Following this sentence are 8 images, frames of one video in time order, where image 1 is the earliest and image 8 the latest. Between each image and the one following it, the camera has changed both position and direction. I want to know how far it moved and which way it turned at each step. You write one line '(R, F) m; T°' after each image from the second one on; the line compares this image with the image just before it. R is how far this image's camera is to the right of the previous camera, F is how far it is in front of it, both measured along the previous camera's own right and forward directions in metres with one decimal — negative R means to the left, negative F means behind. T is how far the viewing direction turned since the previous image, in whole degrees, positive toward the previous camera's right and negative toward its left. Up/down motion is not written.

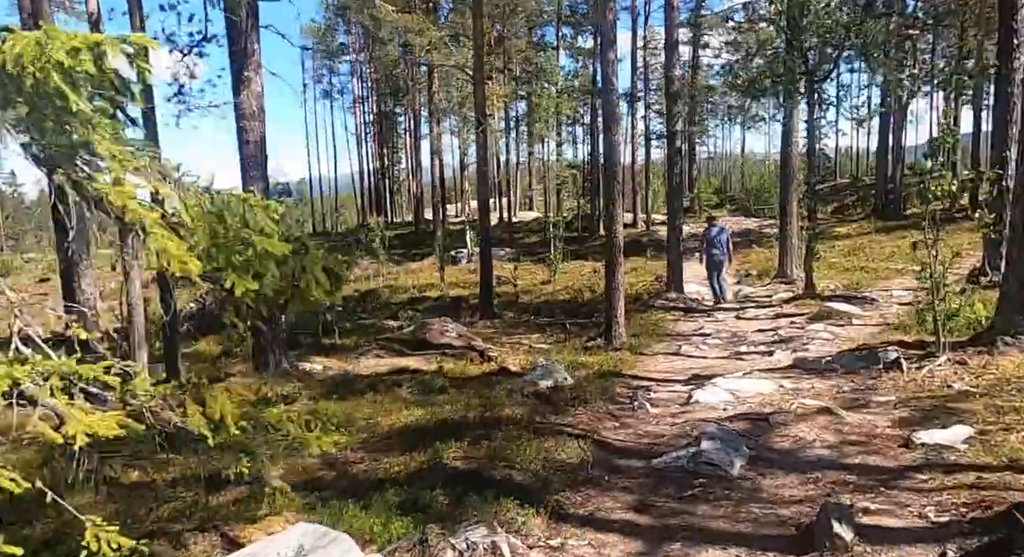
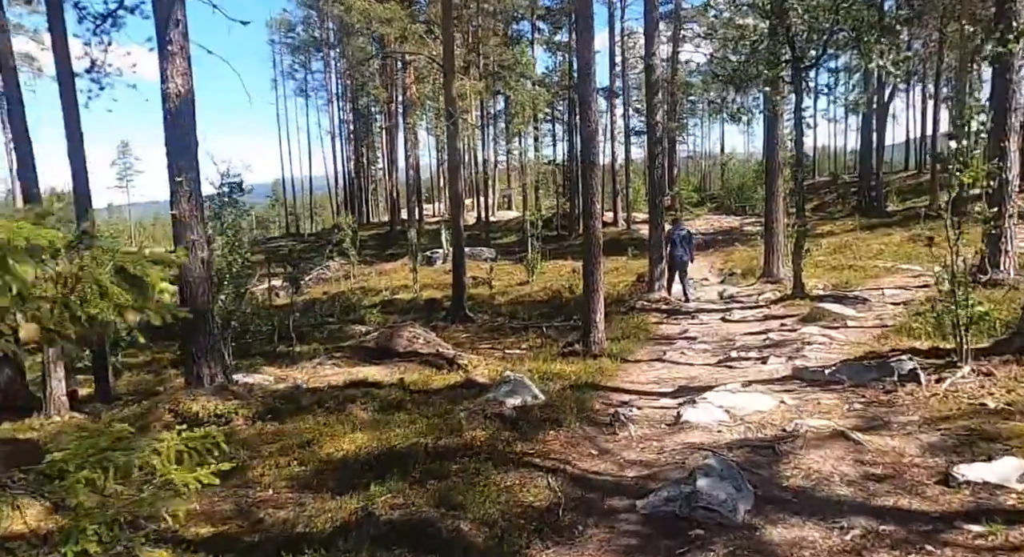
(+0.2, +1.0) m; +1°
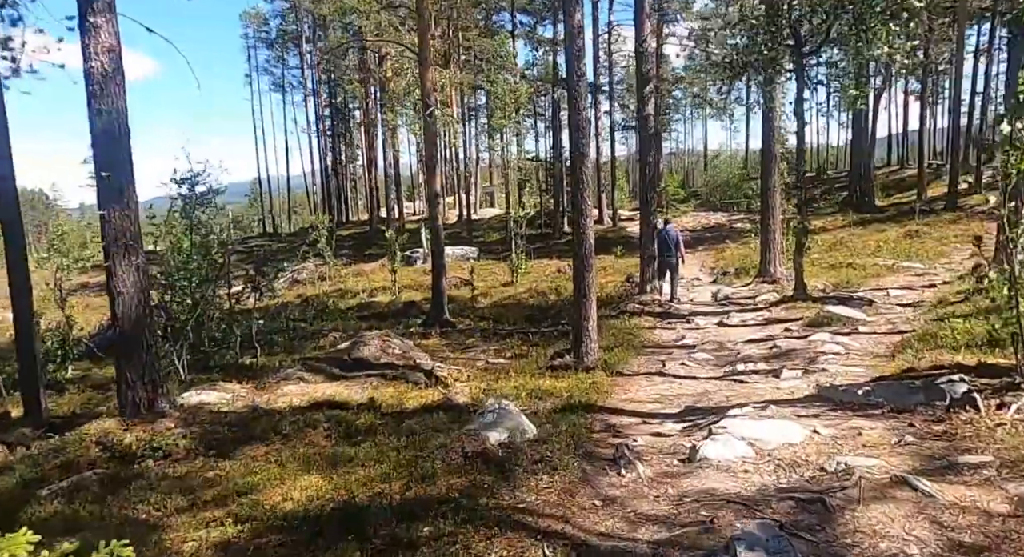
(0.0, +1.0) m; +1°
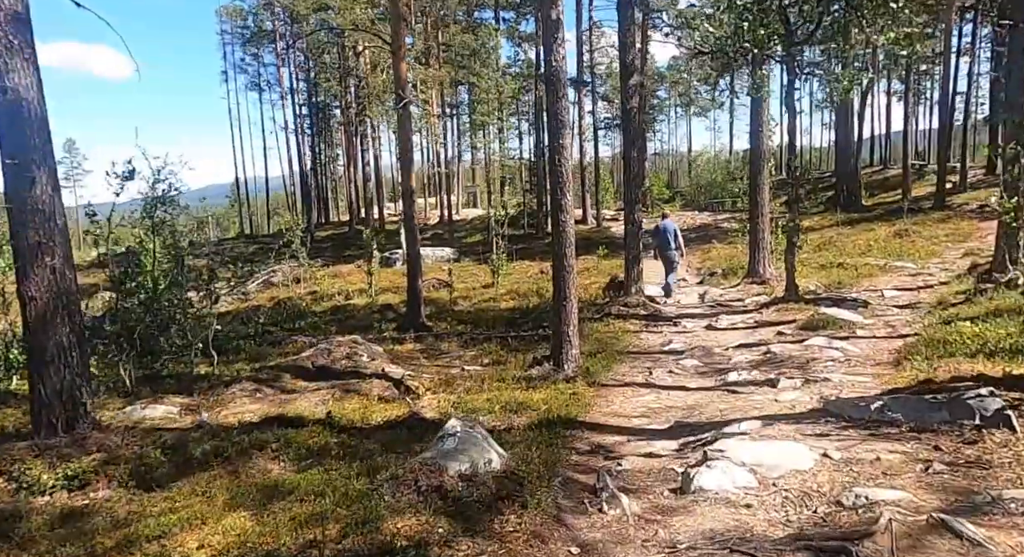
(+0.1, +0.8) m; +1°
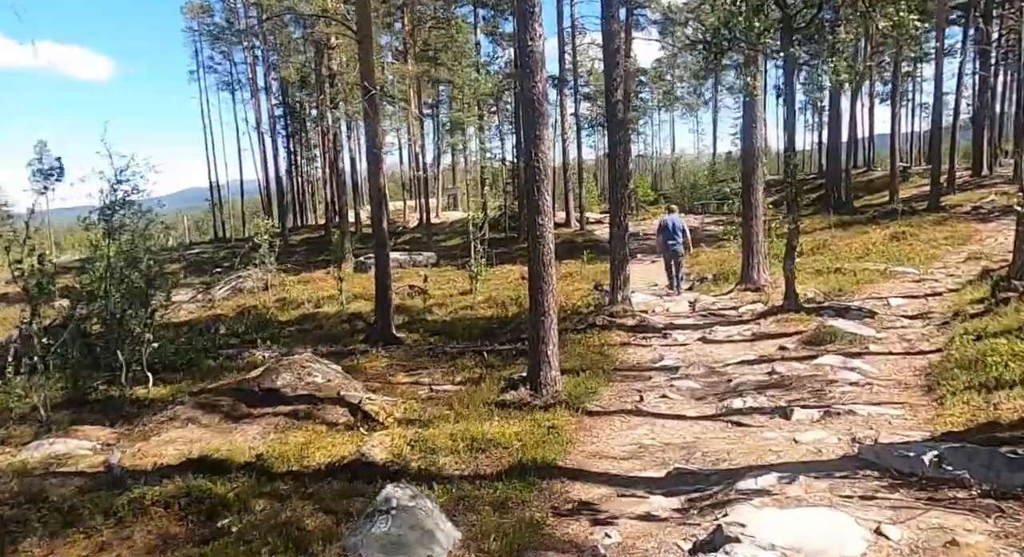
(+0.1, +1.2) m; +1°
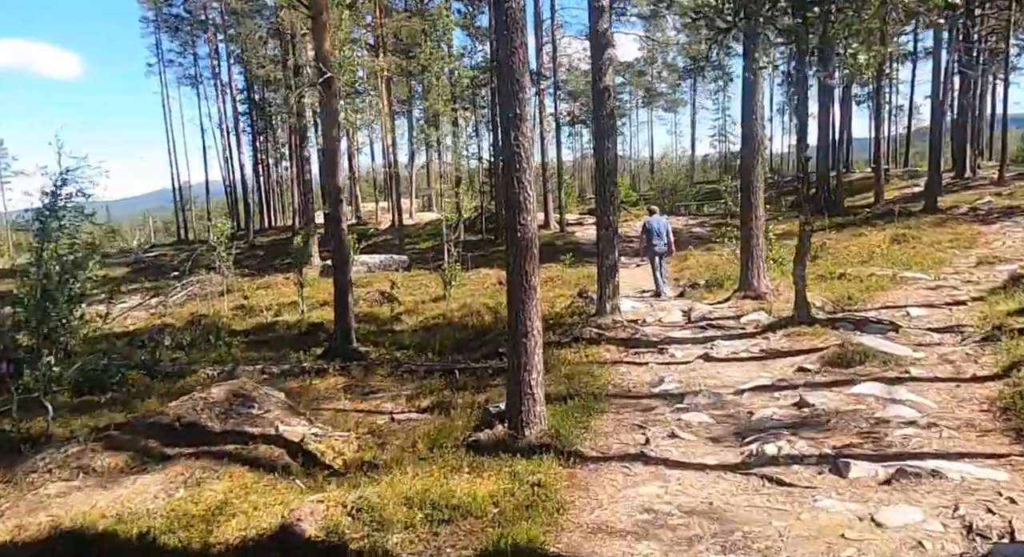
(0.0, +1.6) m; +2°
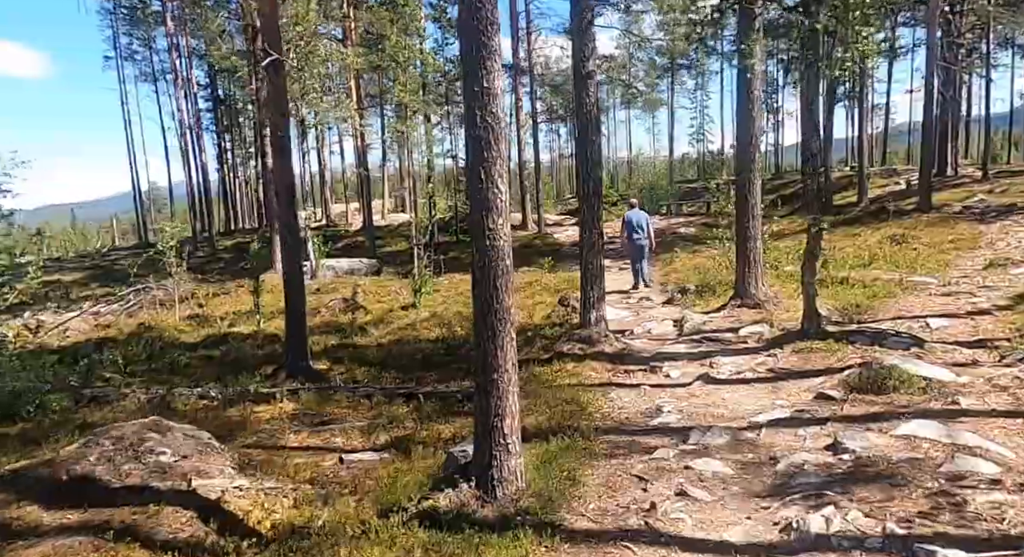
(+0.1, +1.4) m; +2°
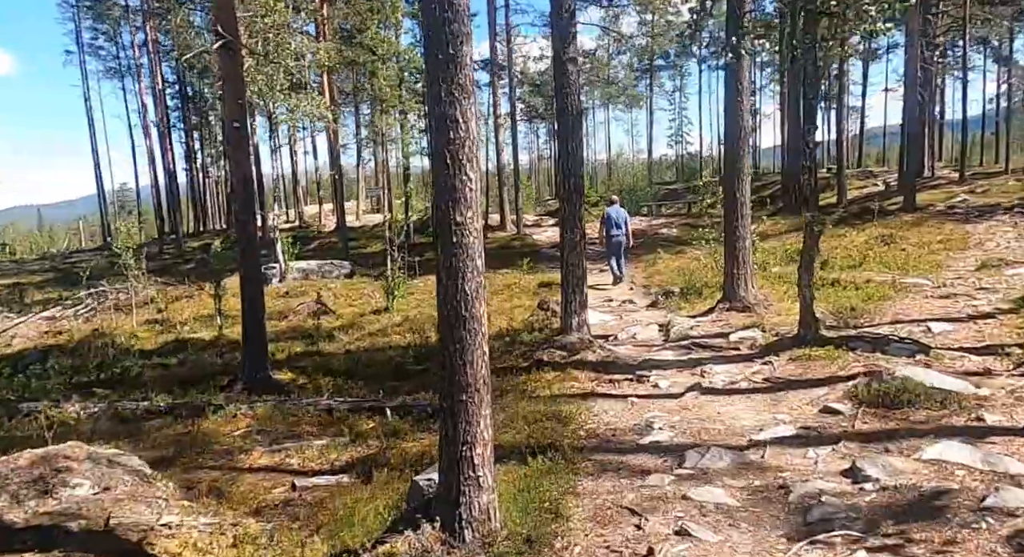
(0.0, +0.8) m; +2°
